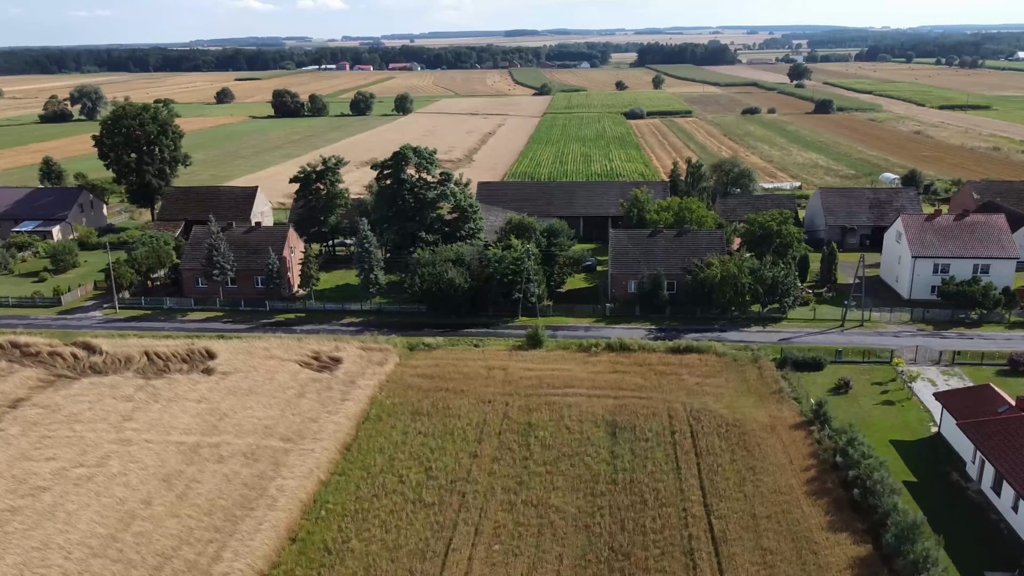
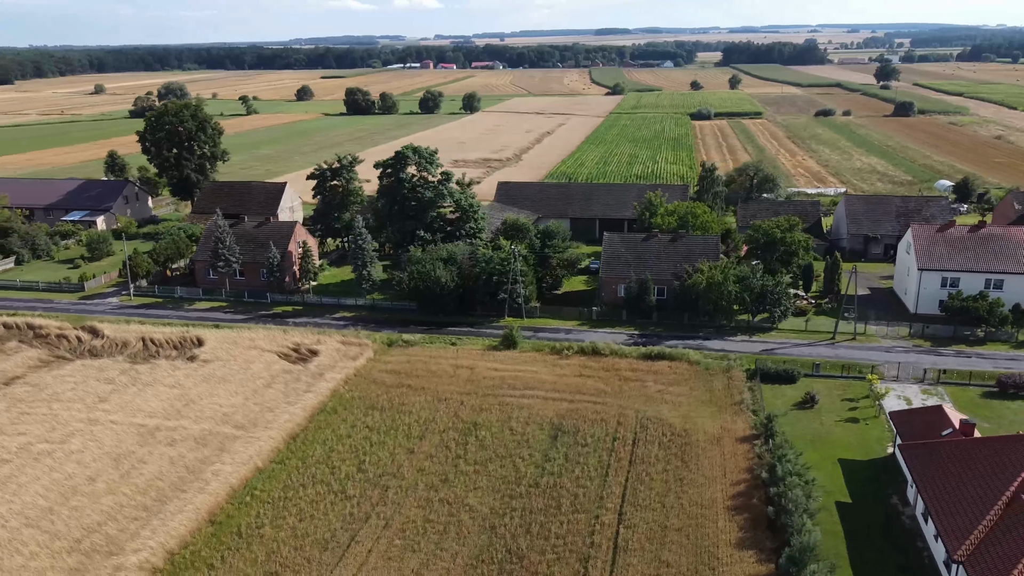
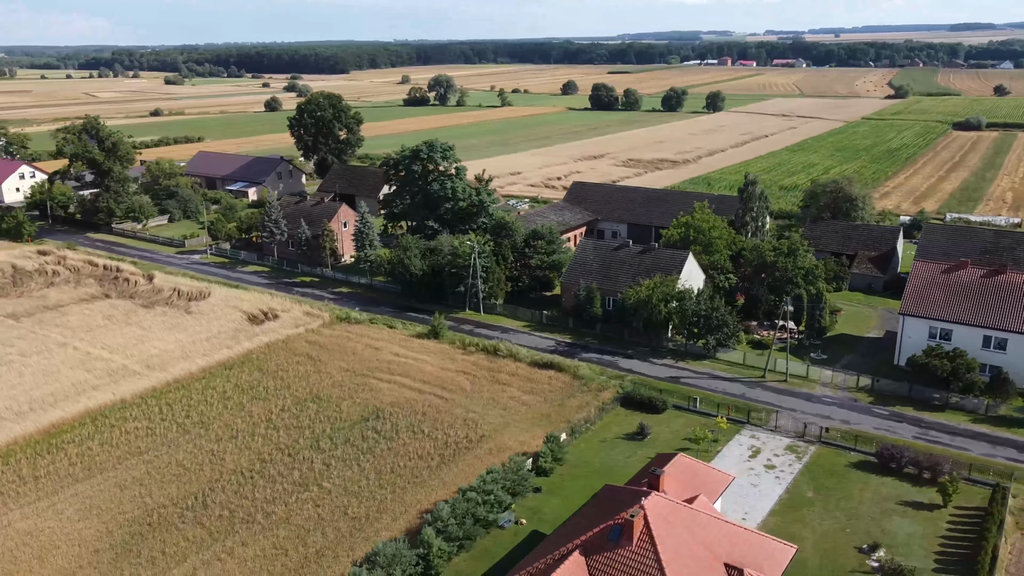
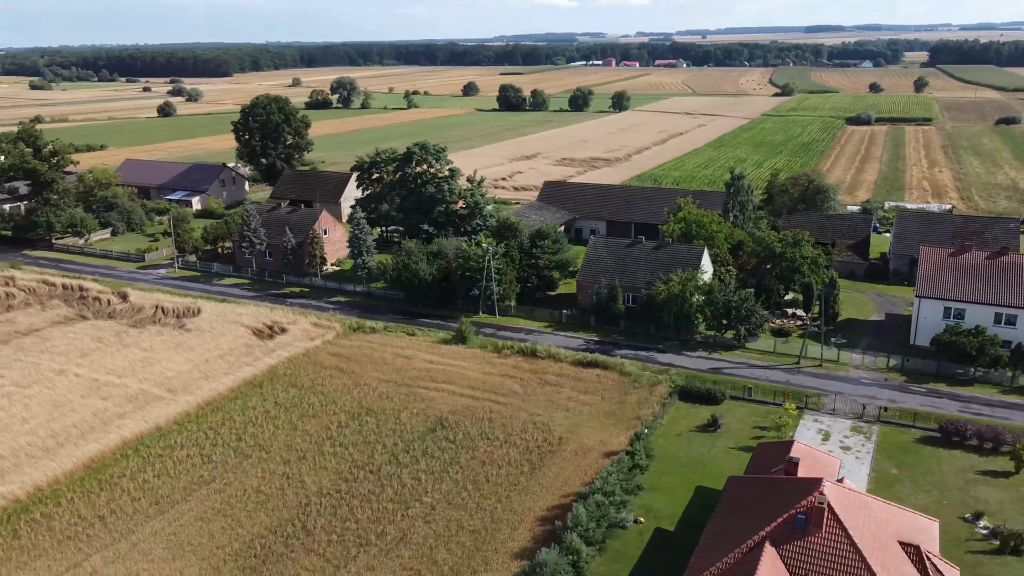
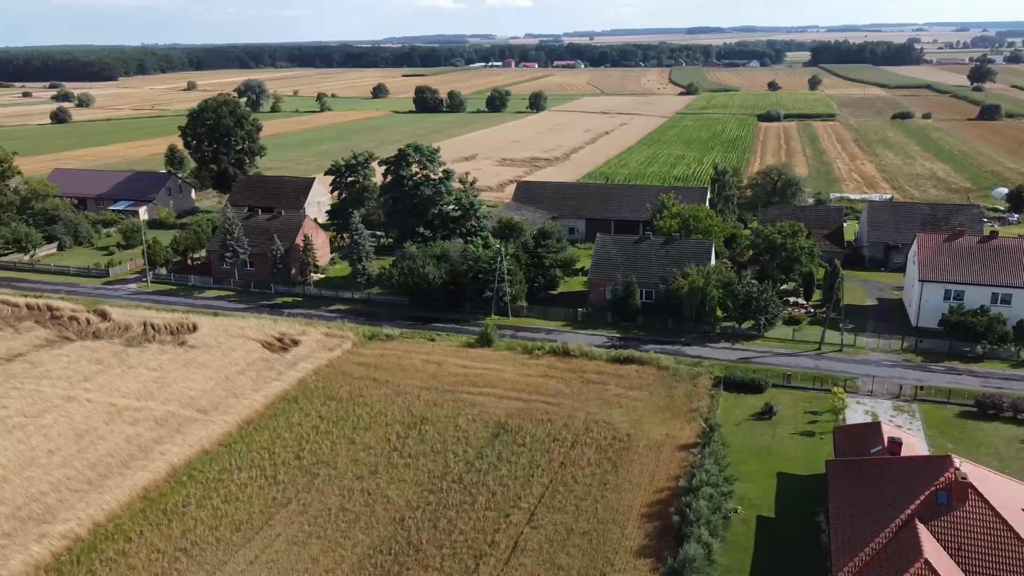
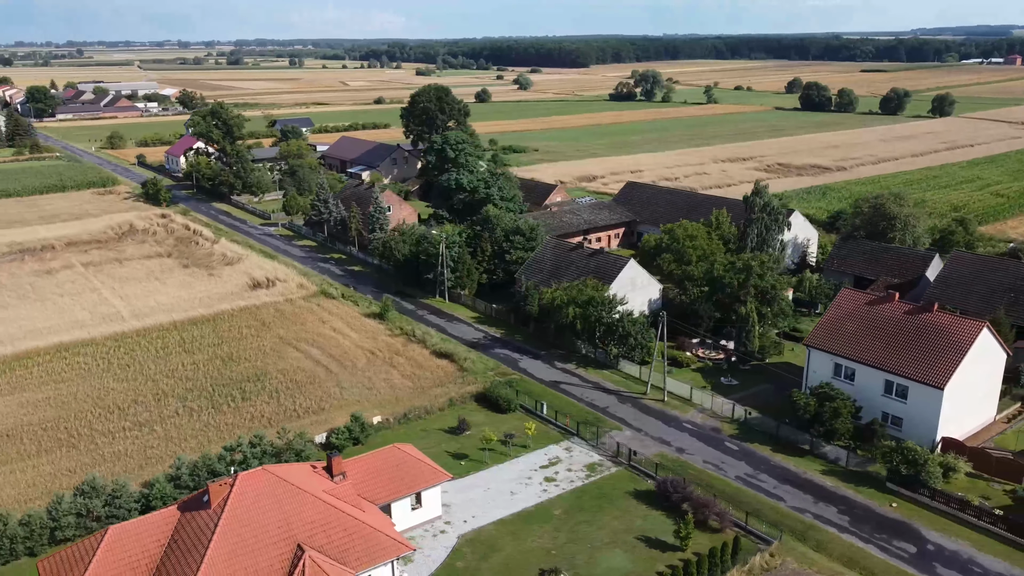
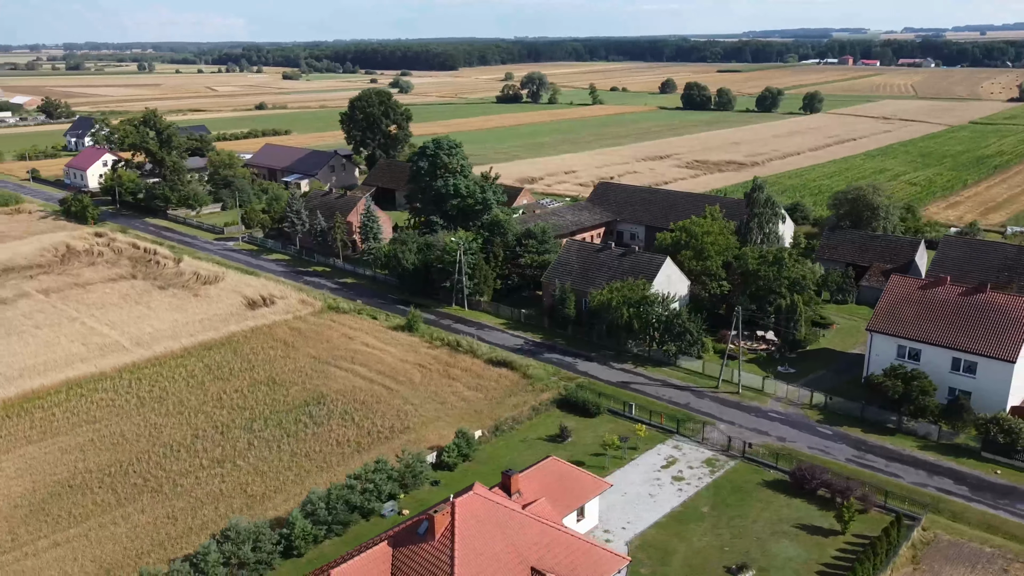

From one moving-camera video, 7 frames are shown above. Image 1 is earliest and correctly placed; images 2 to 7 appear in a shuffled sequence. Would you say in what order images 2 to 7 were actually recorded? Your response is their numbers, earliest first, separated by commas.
2, 5, 4, 3, 7, 6
